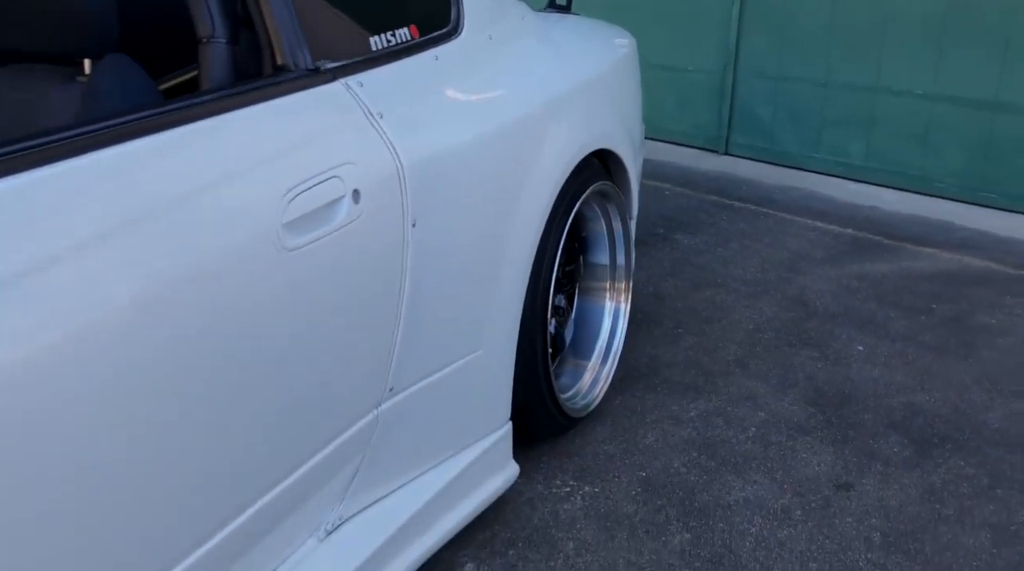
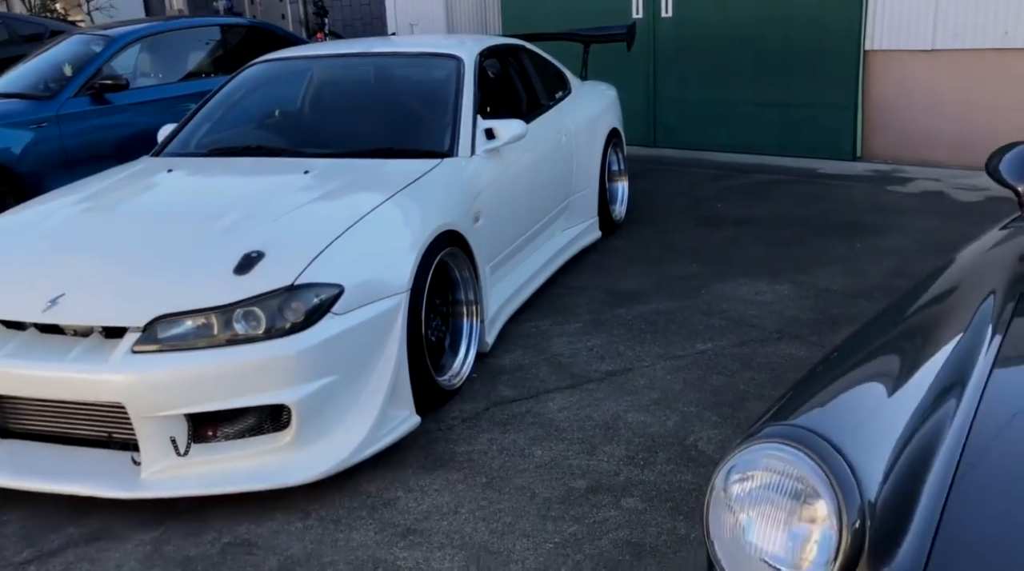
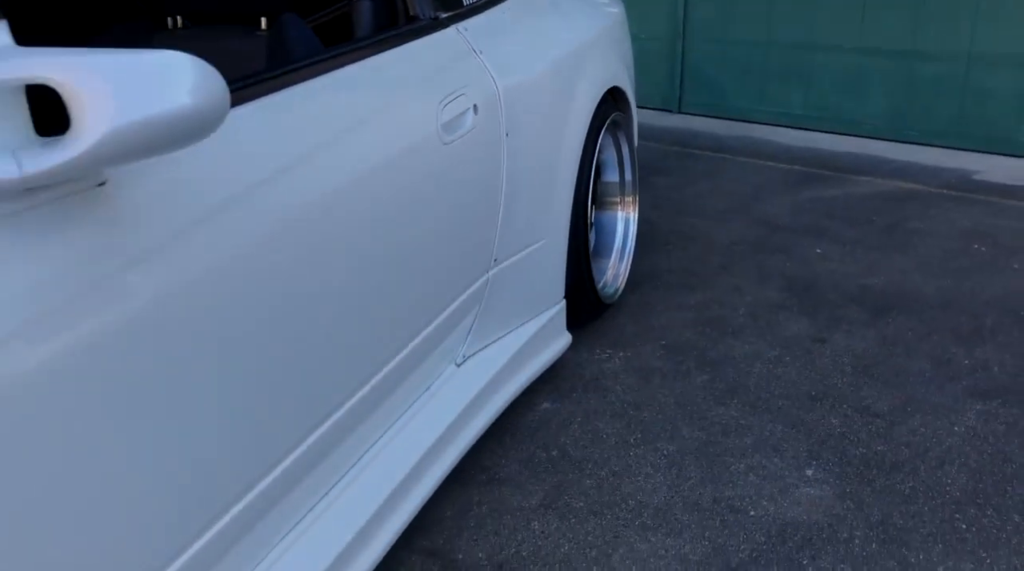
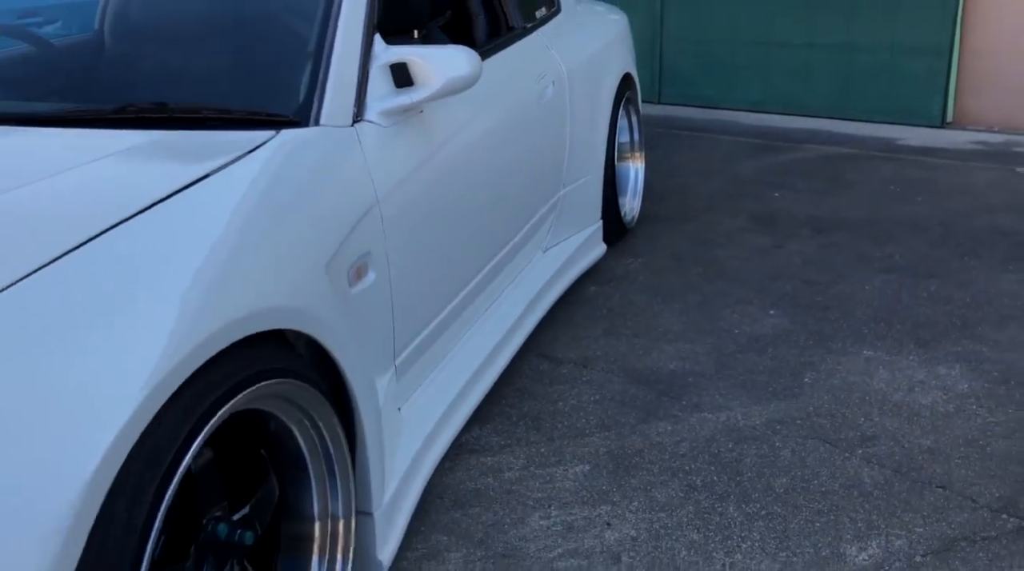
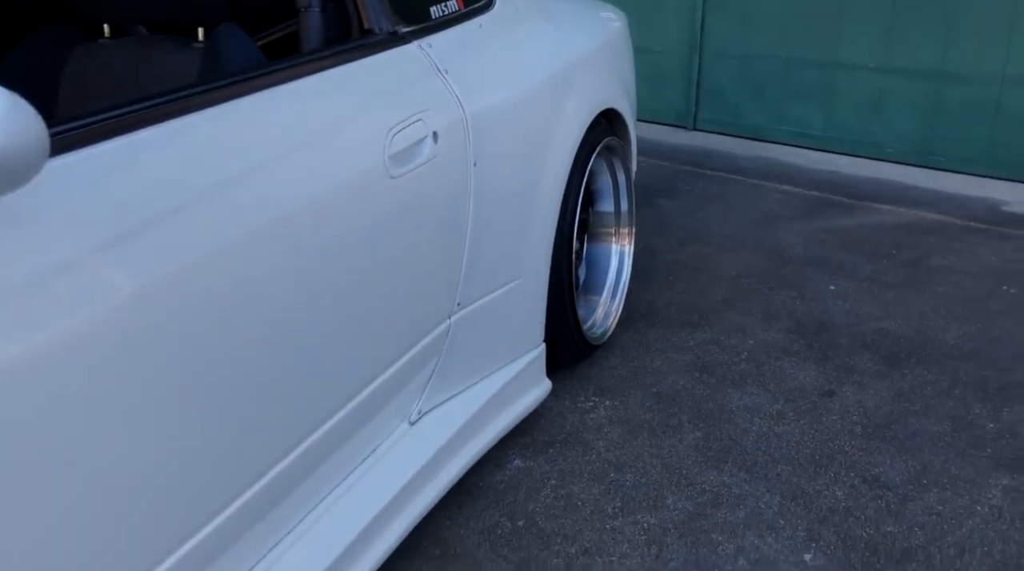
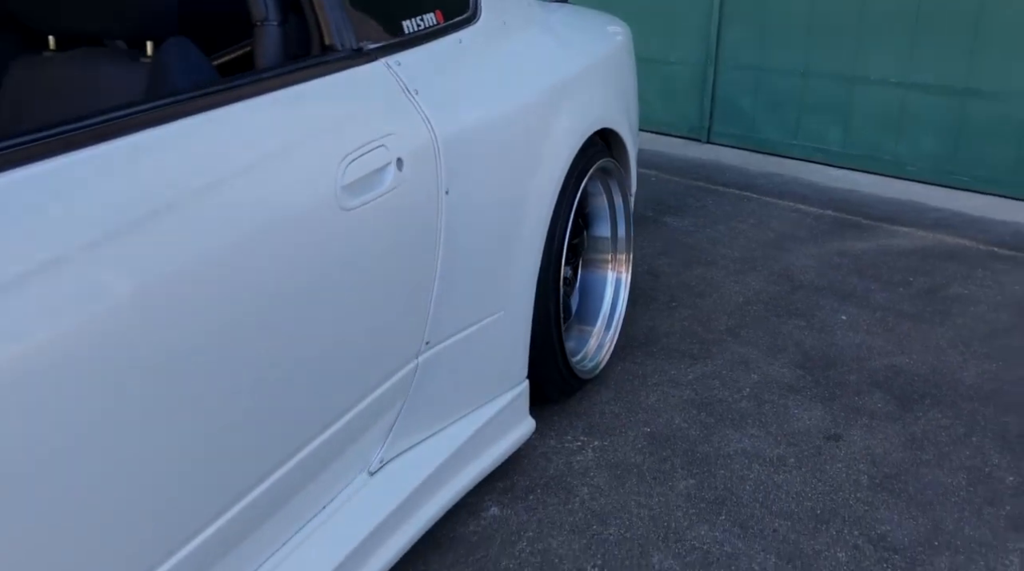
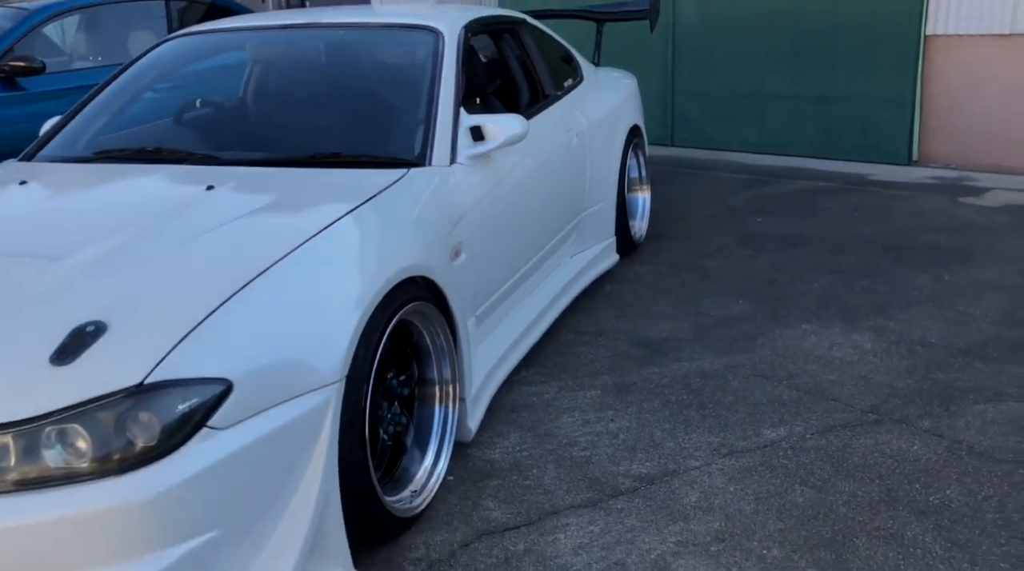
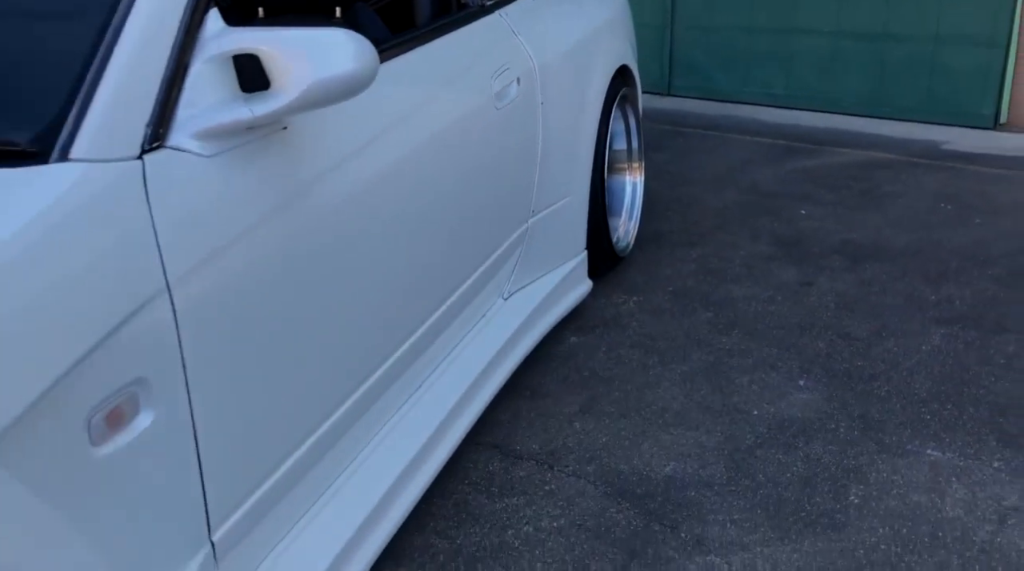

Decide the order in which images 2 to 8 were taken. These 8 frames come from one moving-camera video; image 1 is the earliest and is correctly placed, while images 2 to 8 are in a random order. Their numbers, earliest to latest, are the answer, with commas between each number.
6, 5, 3, 8, 4, 7, 2
